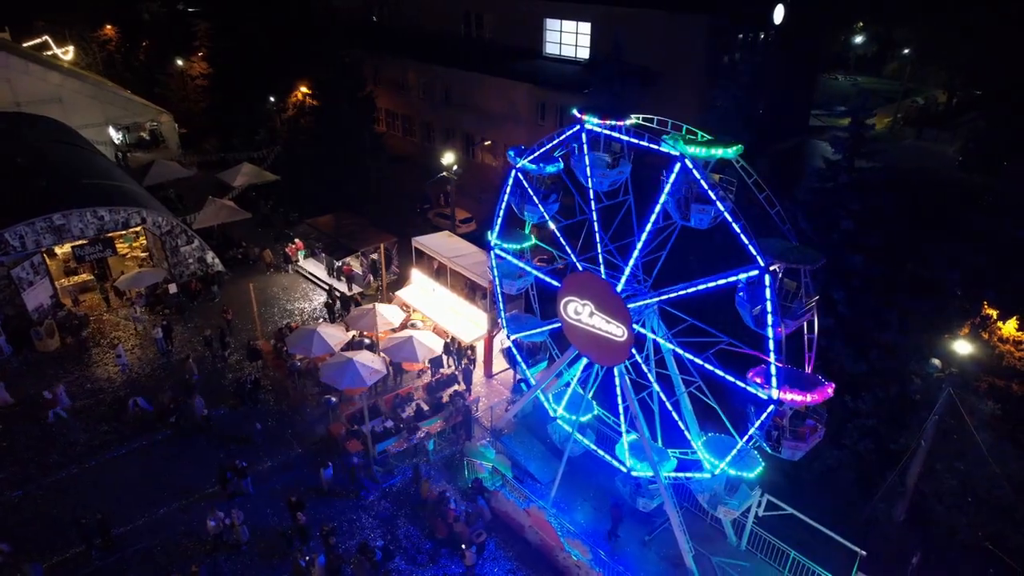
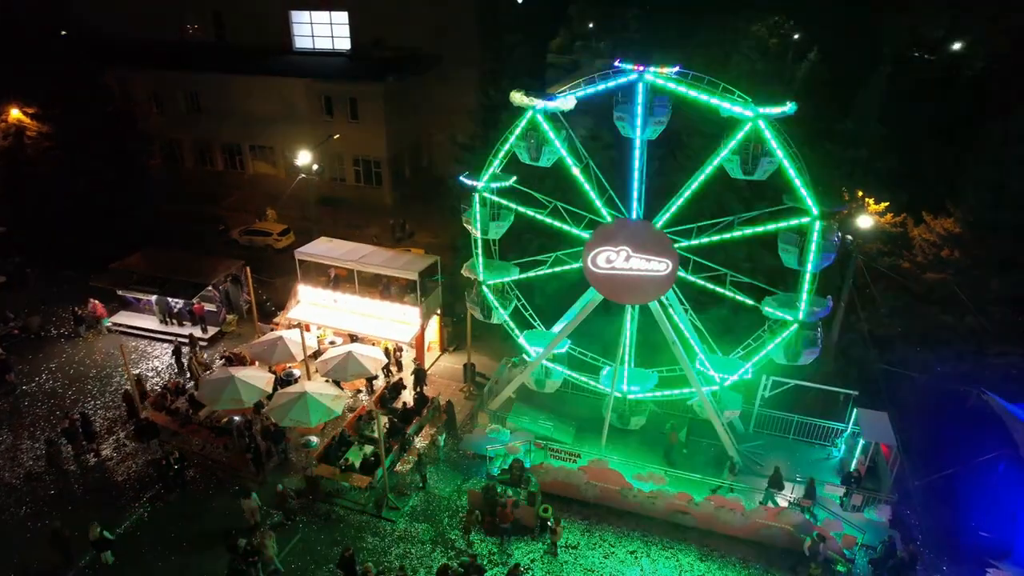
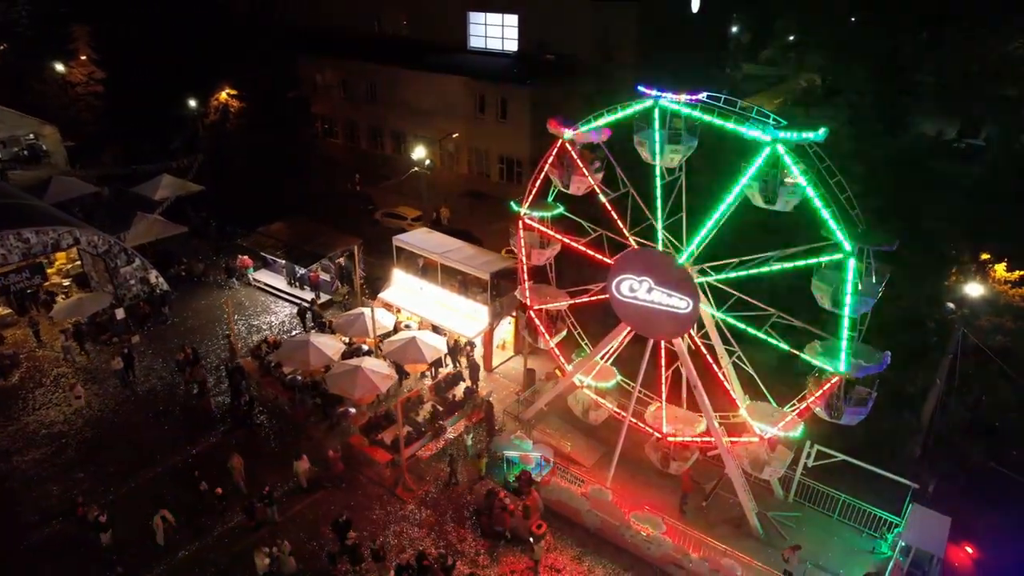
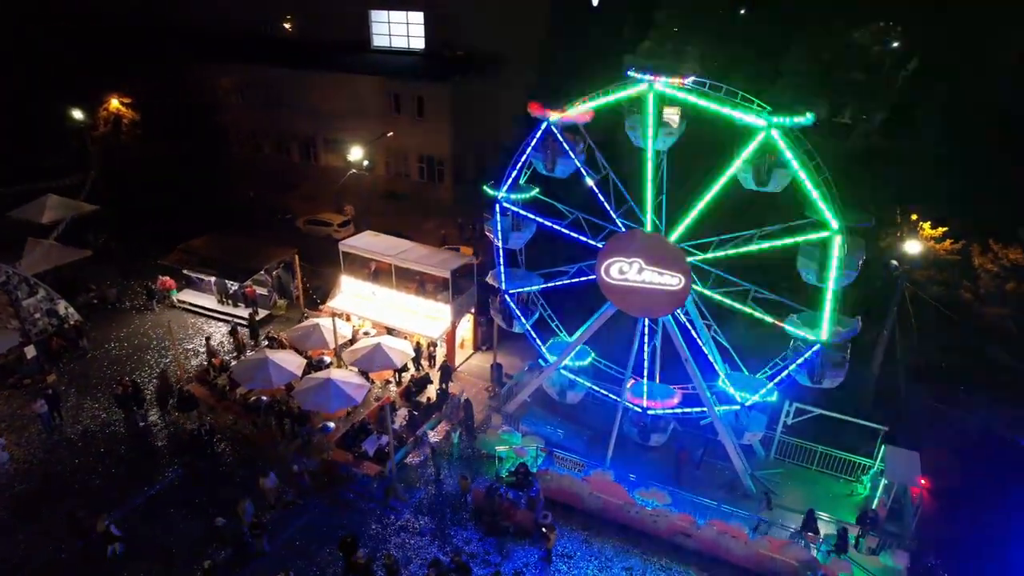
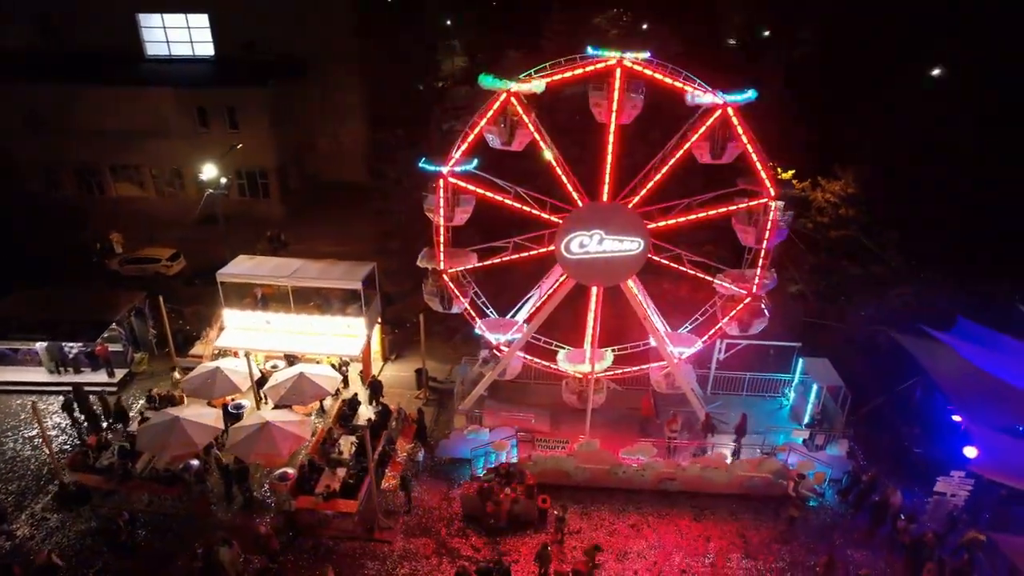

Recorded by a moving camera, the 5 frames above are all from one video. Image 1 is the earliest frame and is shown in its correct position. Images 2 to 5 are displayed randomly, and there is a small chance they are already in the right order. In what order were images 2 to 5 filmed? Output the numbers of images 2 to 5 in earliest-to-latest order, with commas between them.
3, 4, 2, 5
